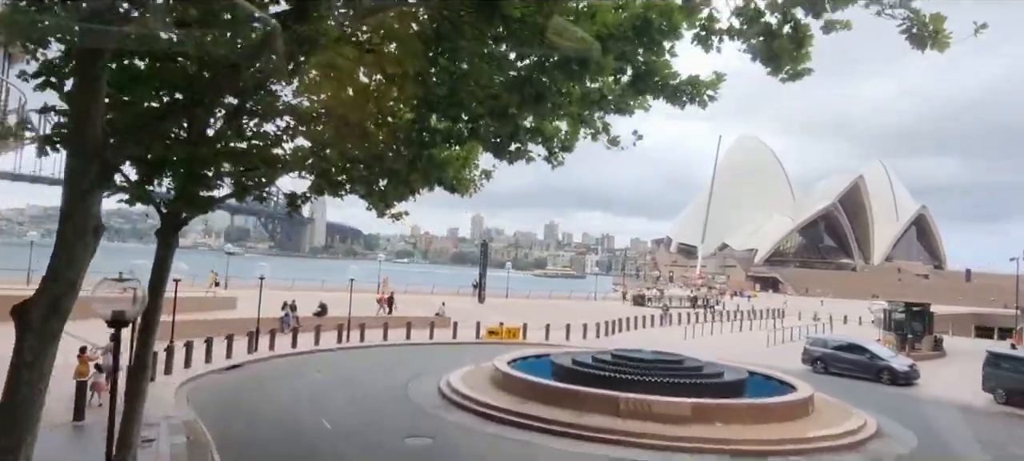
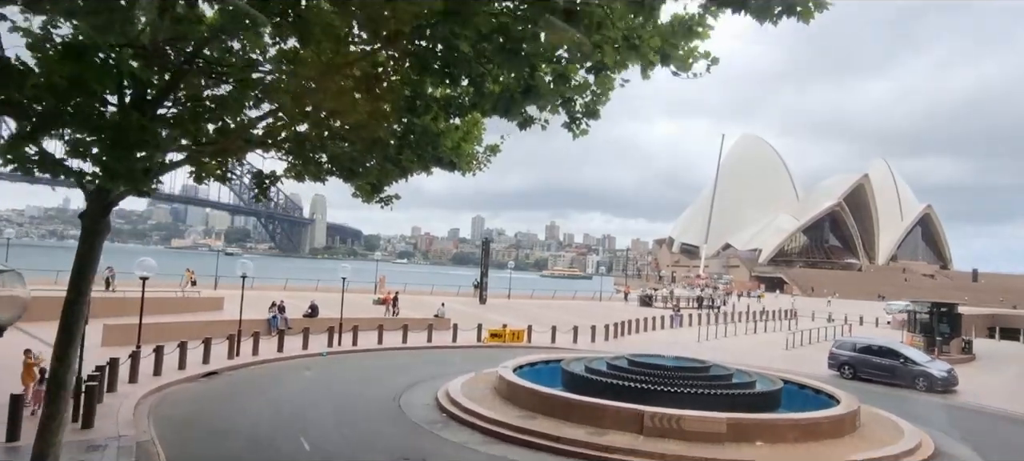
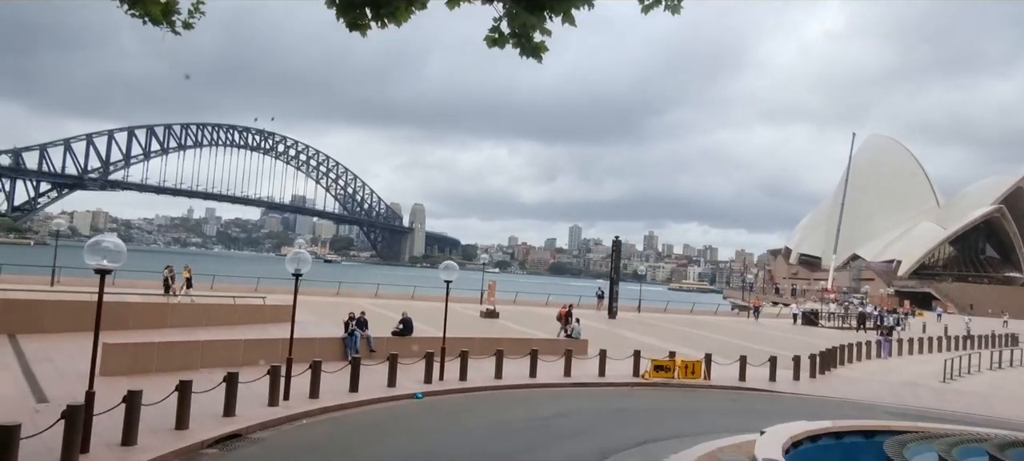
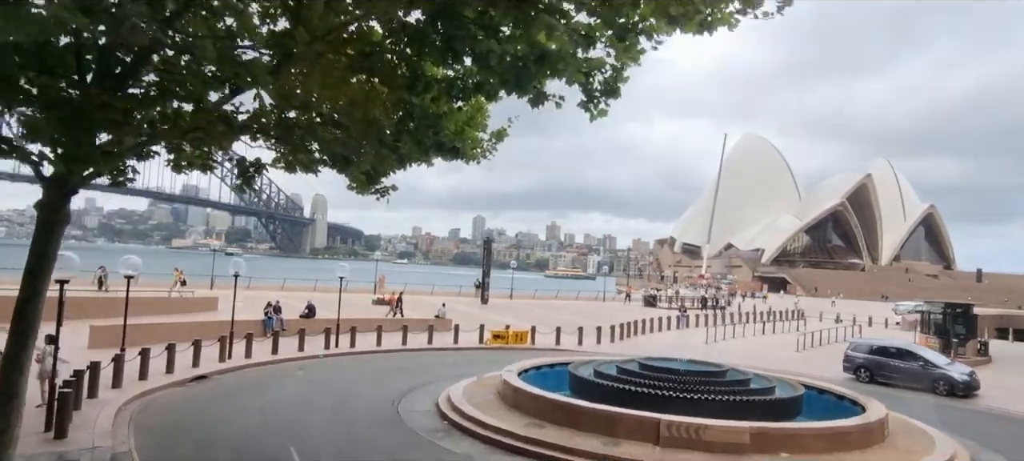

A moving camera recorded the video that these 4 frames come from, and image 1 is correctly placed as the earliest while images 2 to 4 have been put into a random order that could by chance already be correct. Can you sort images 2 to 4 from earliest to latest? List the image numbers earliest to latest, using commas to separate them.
2, 4, 3
